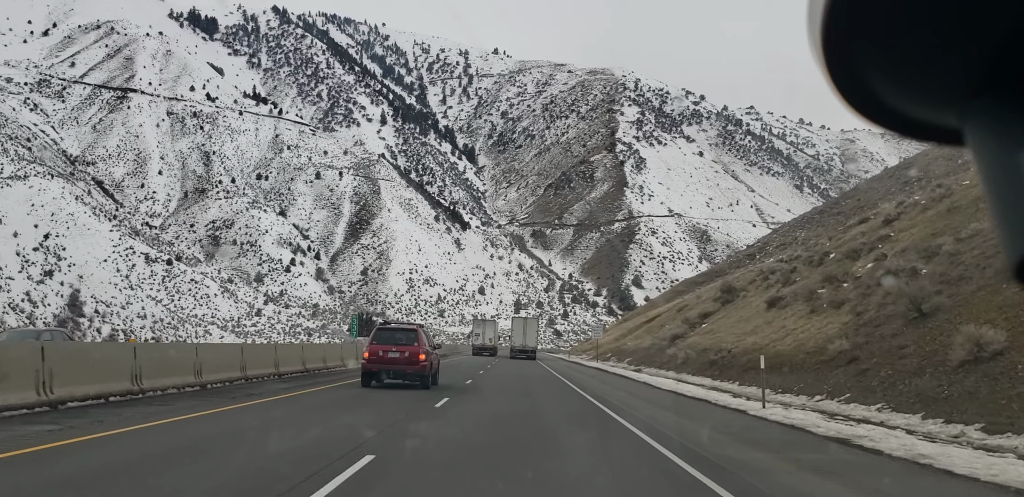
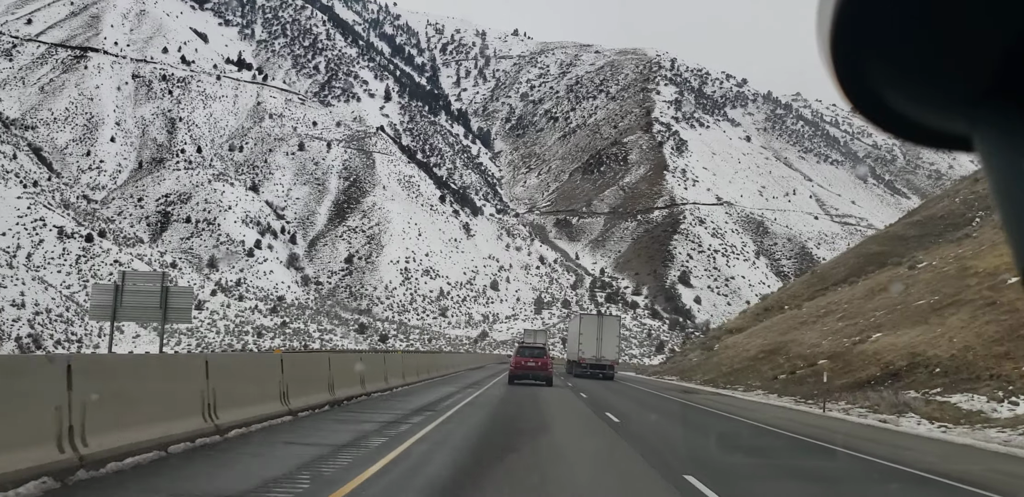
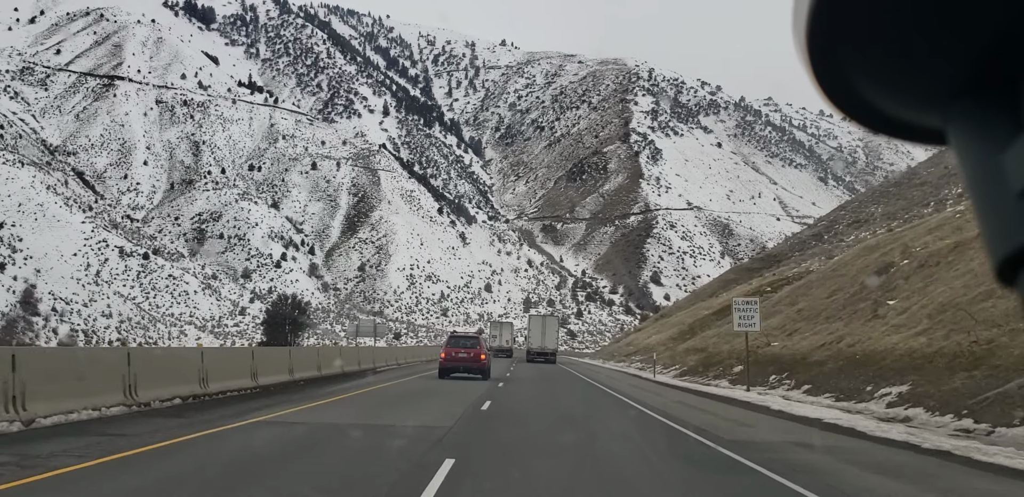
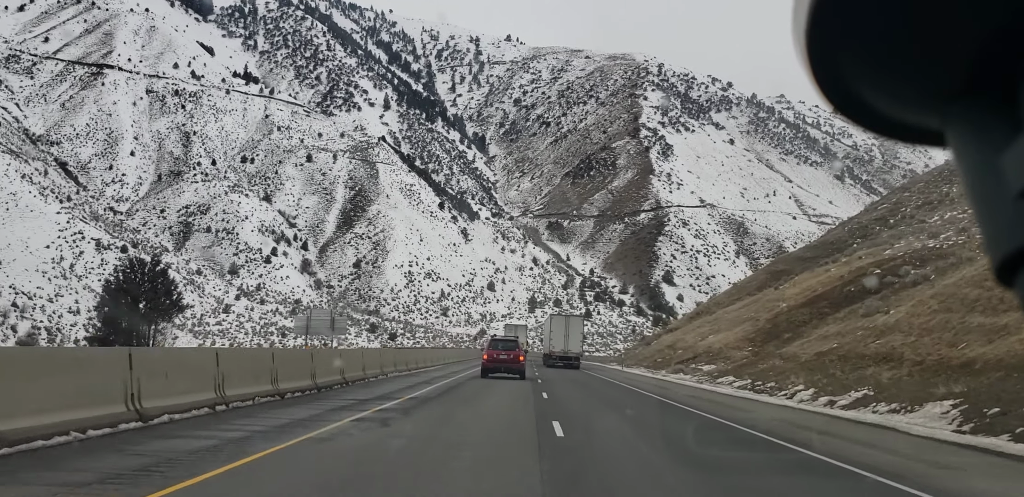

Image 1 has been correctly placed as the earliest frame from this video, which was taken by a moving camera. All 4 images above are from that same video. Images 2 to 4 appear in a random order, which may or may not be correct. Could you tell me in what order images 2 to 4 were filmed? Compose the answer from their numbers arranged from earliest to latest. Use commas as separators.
3, 4, 2
